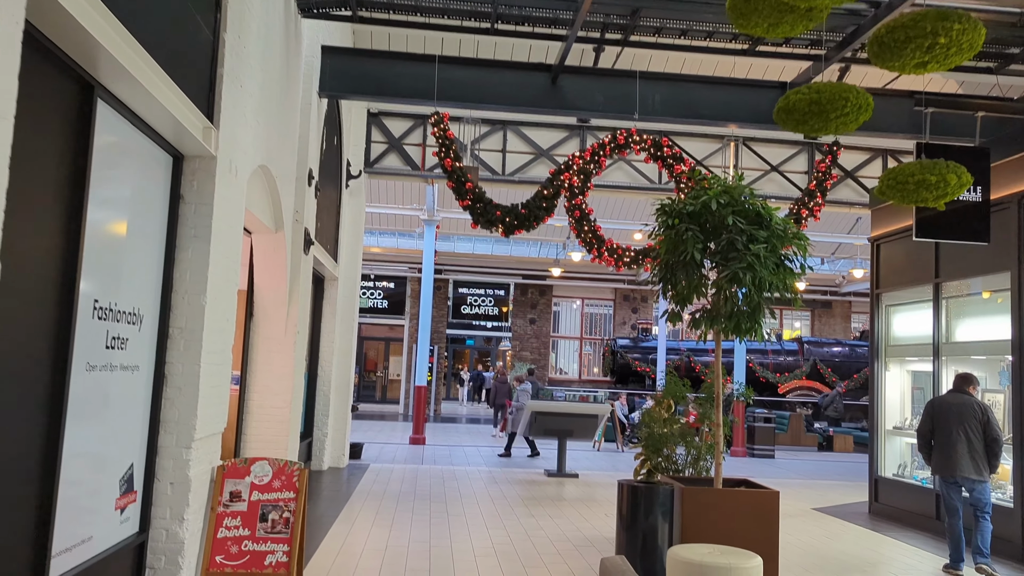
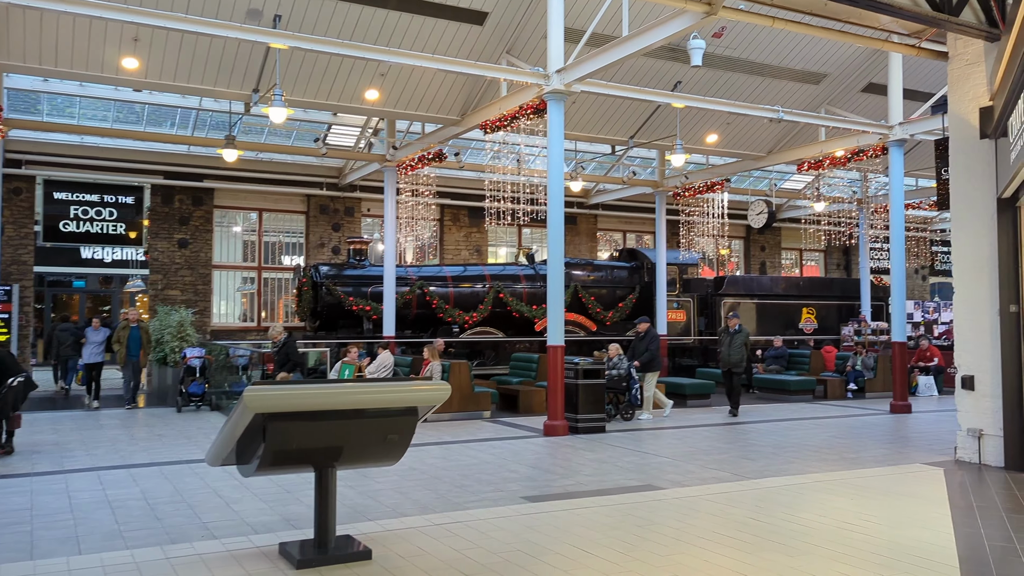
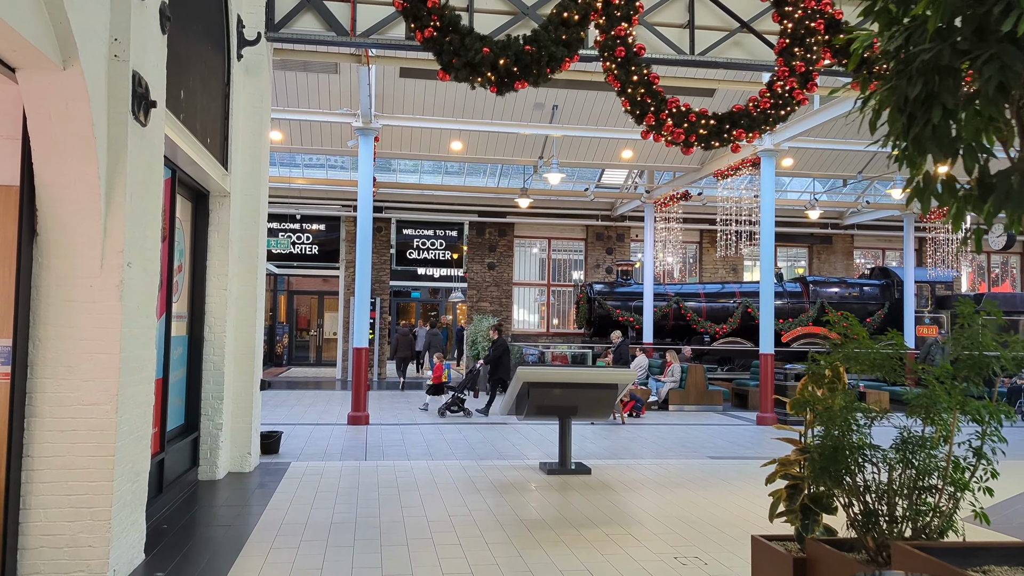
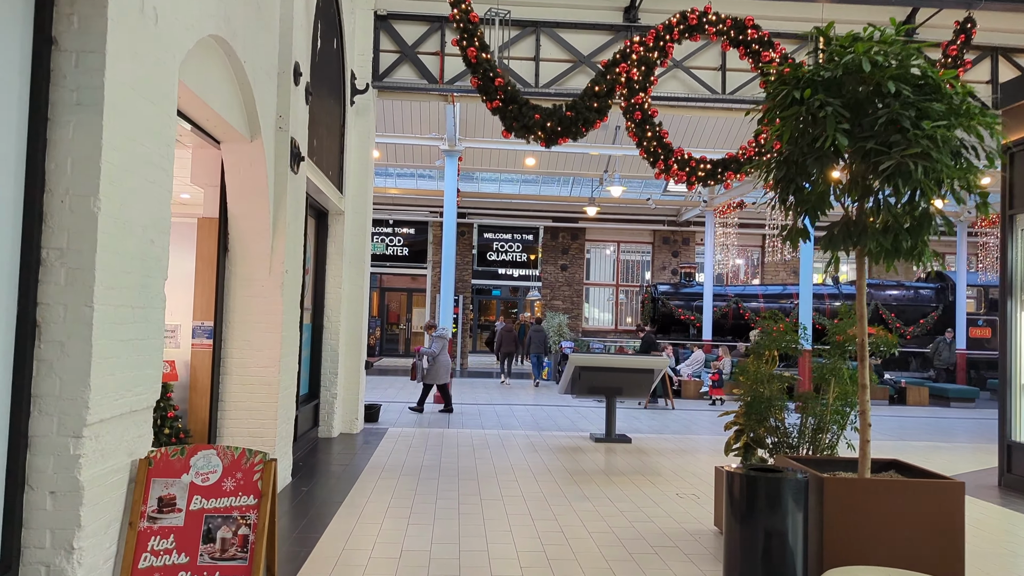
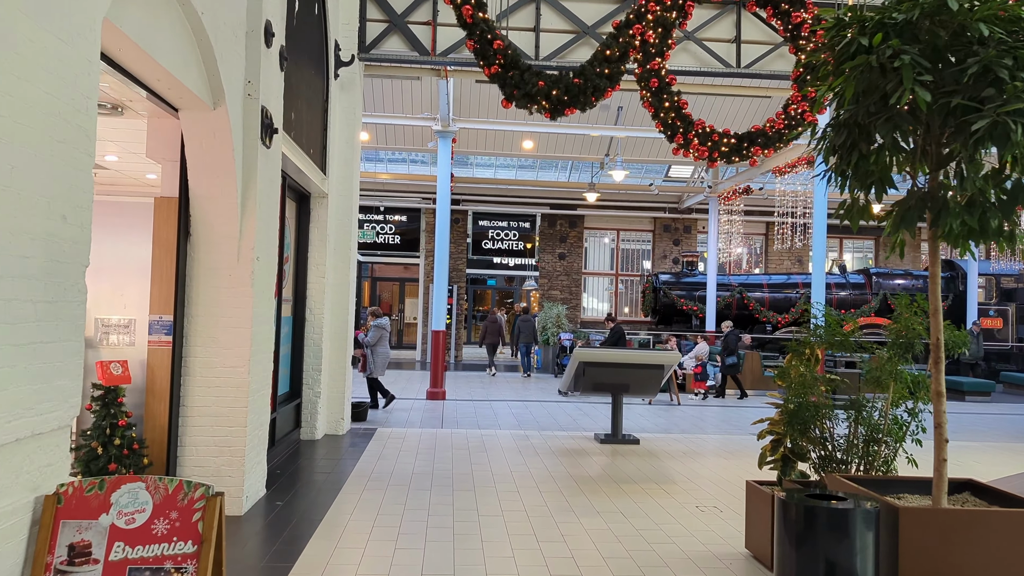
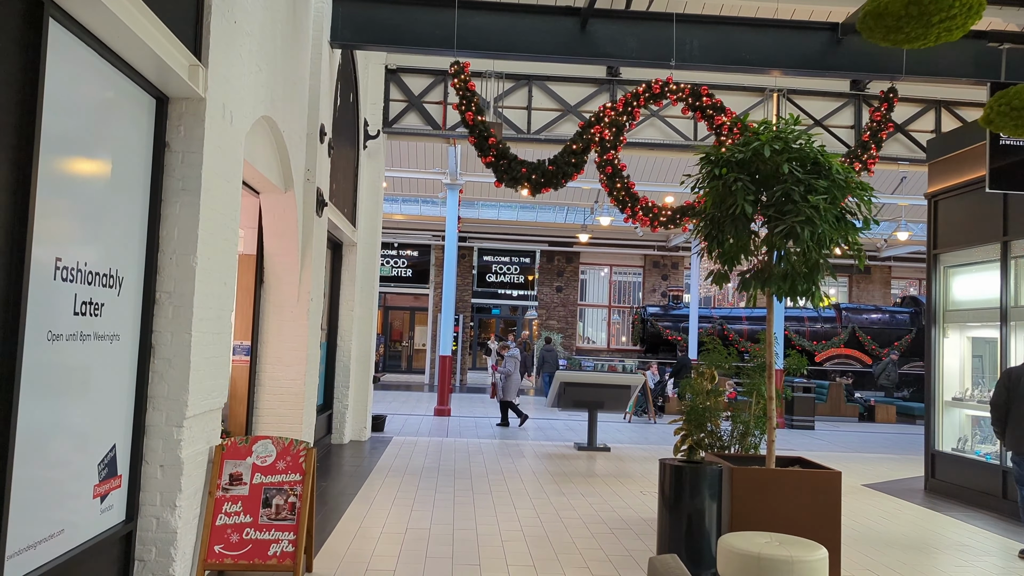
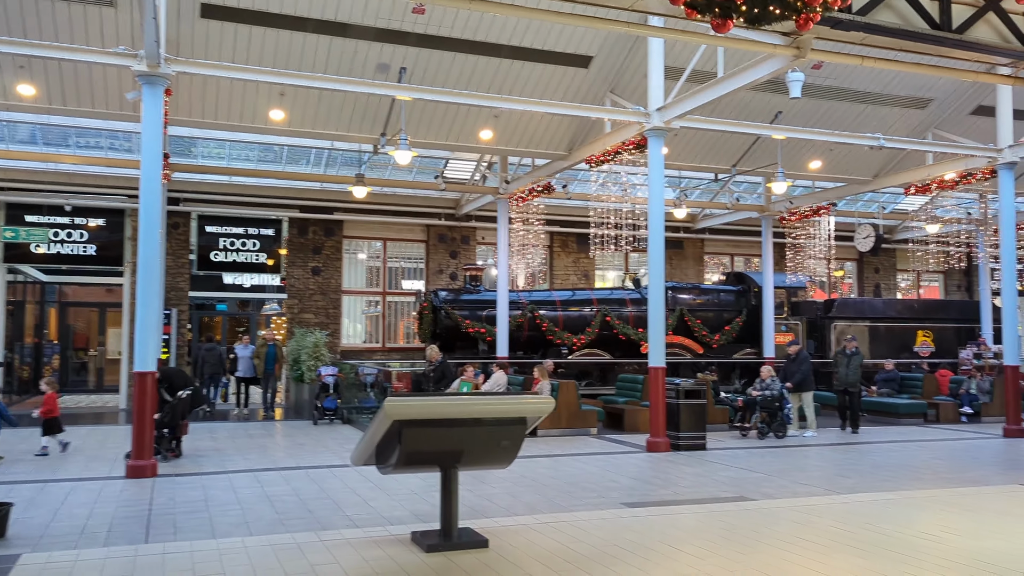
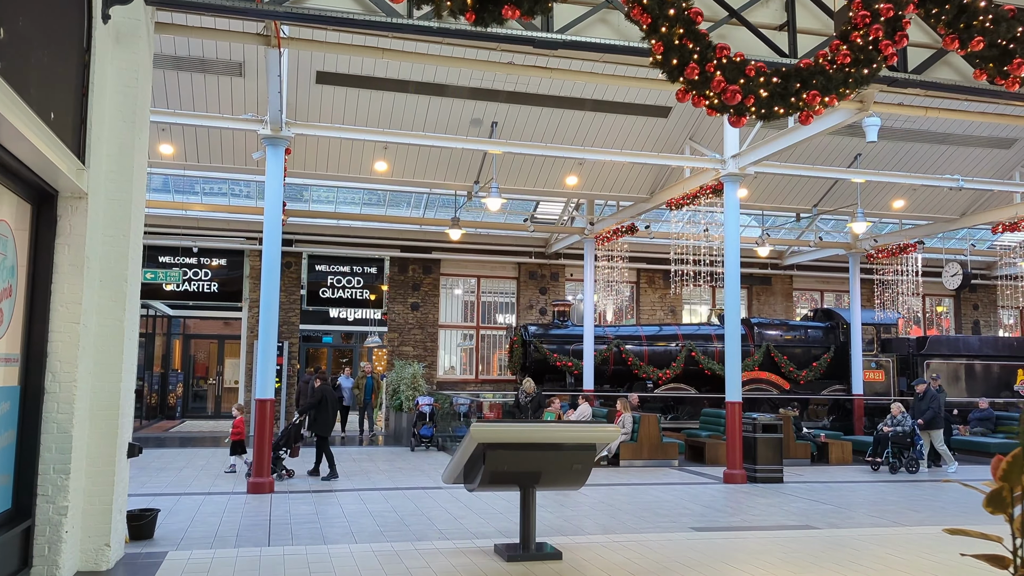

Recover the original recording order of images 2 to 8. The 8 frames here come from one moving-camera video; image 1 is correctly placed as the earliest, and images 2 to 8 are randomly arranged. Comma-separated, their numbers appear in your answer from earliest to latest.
6, 4, 5, 3, 8, 7, 2
